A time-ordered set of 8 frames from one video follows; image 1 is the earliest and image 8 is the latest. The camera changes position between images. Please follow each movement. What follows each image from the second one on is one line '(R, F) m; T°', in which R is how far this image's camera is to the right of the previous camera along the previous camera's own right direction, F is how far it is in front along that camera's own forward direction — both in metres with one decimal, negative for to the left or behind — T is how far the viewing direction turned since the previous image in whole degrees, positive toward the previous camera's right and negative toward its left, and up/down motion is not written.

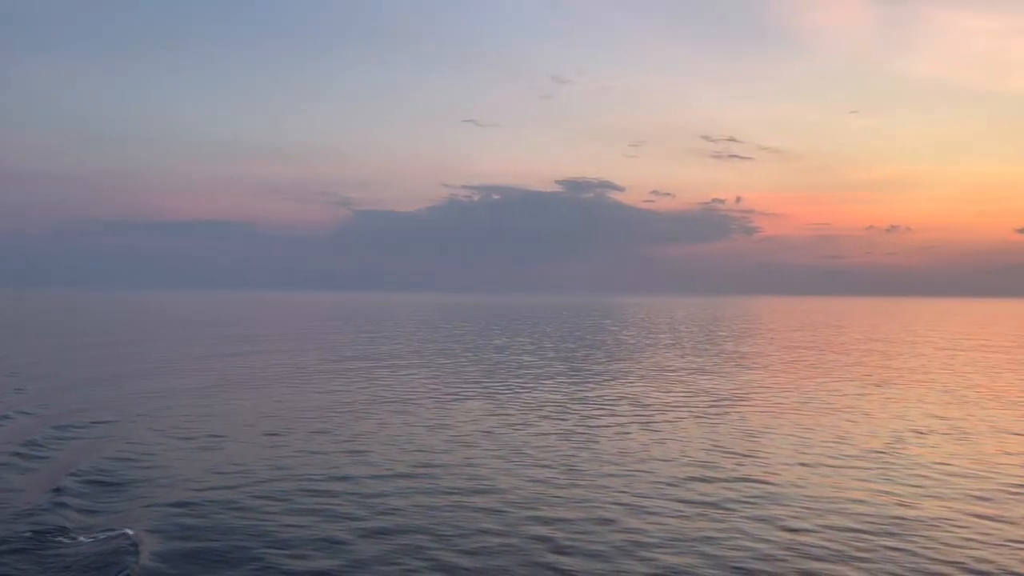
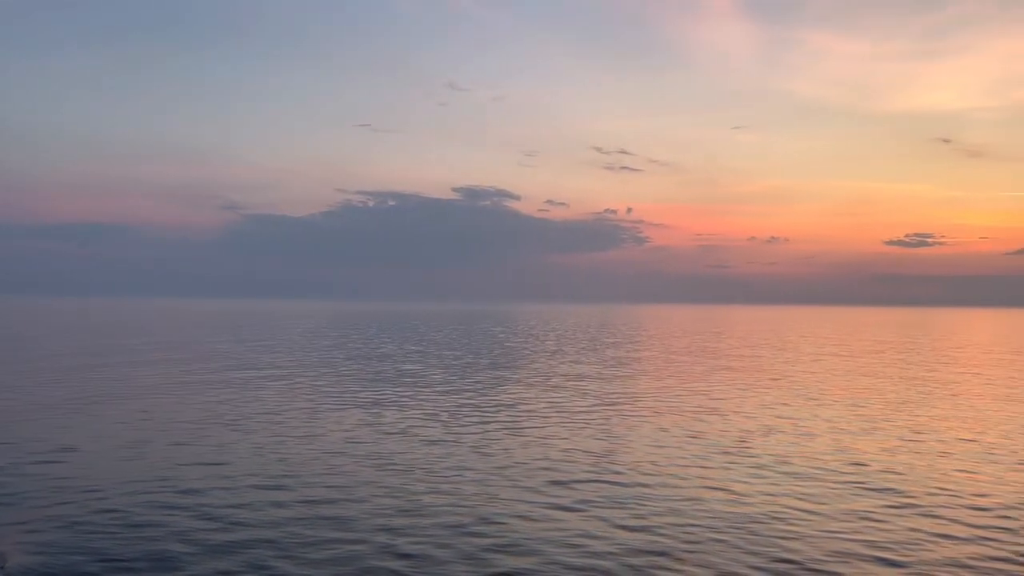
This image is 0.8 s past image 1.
(+0.9, -0.1) m; +7°
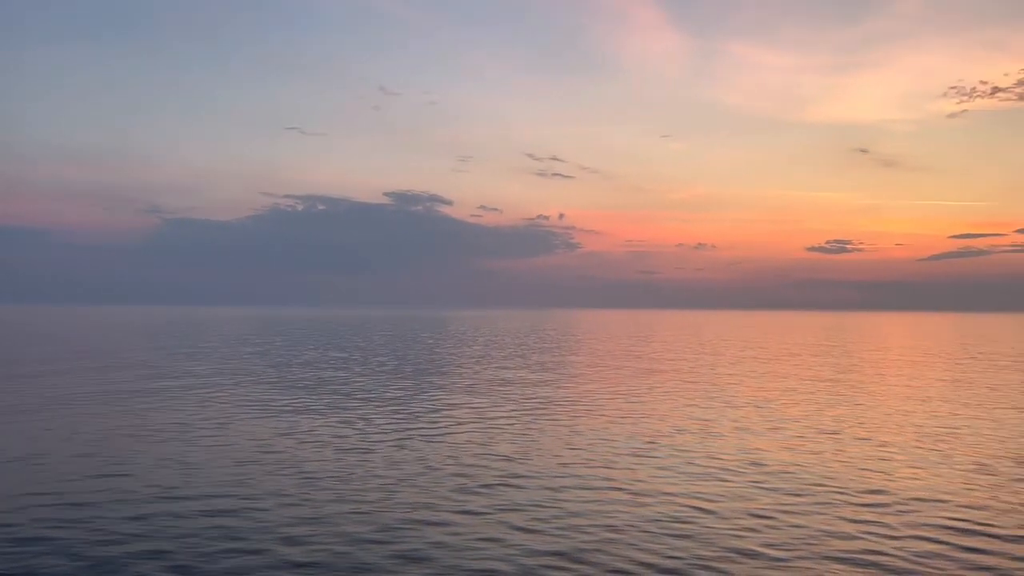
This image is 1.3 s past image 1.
(+0.5, 0.0) m; +5°
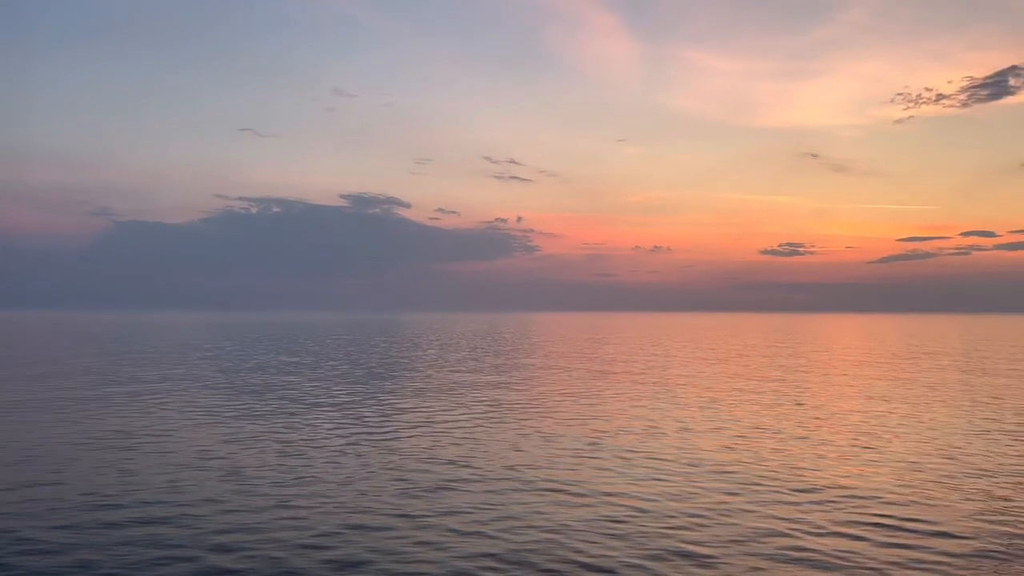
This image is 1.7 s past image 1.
(-4.7, -3.0) m; -13°
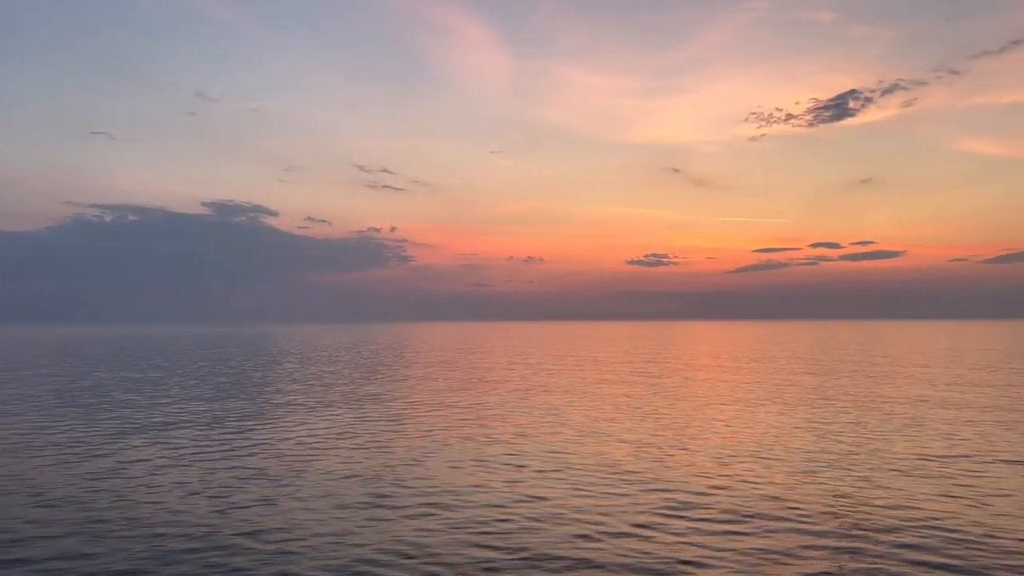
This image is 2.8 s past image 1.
(+1.3, 0.0) m; +9°
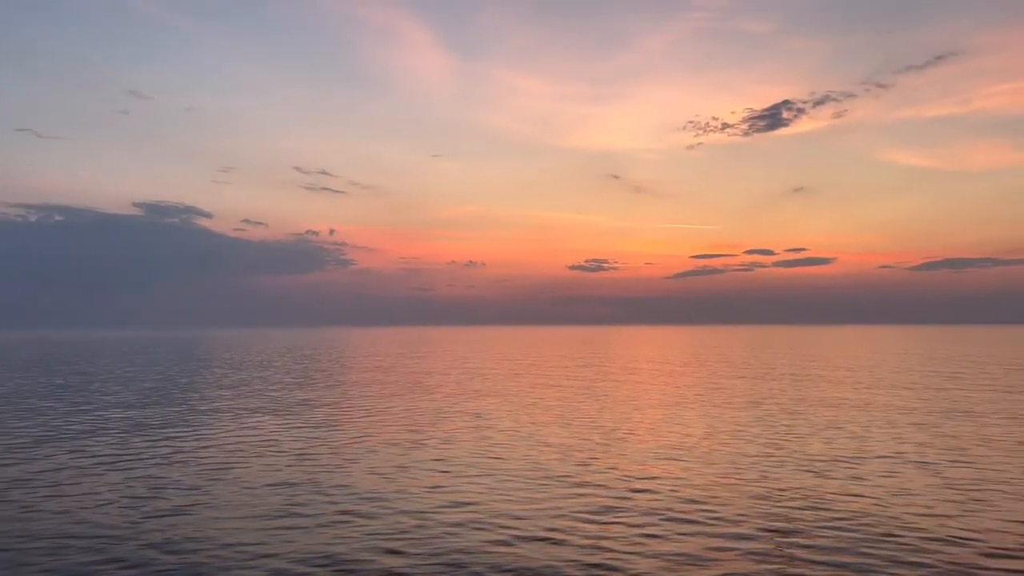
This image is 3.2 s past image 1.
(+7.8, -0.5) m; -8°
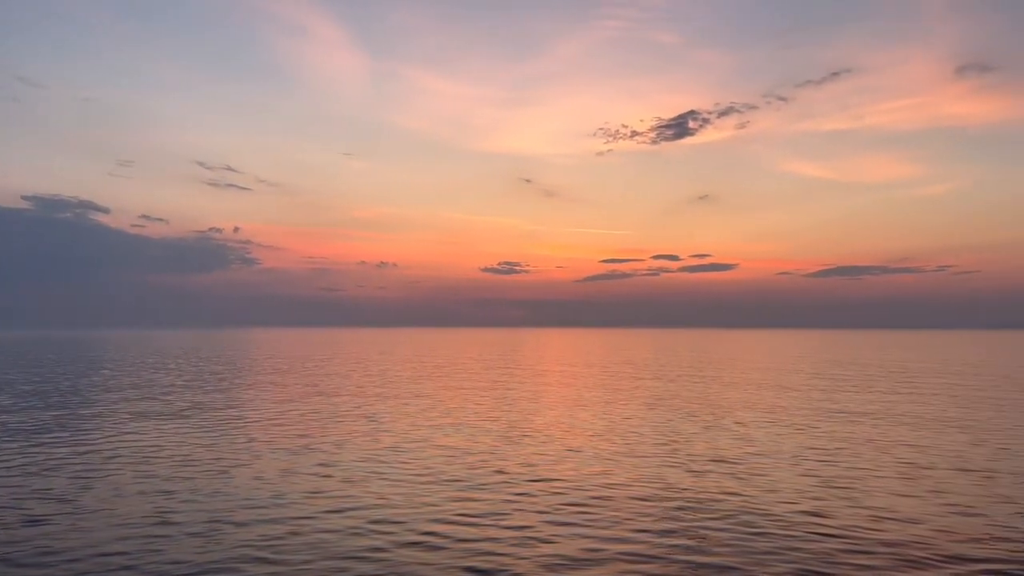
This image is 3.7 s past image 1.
(+0.3, 0.0) m; +6°
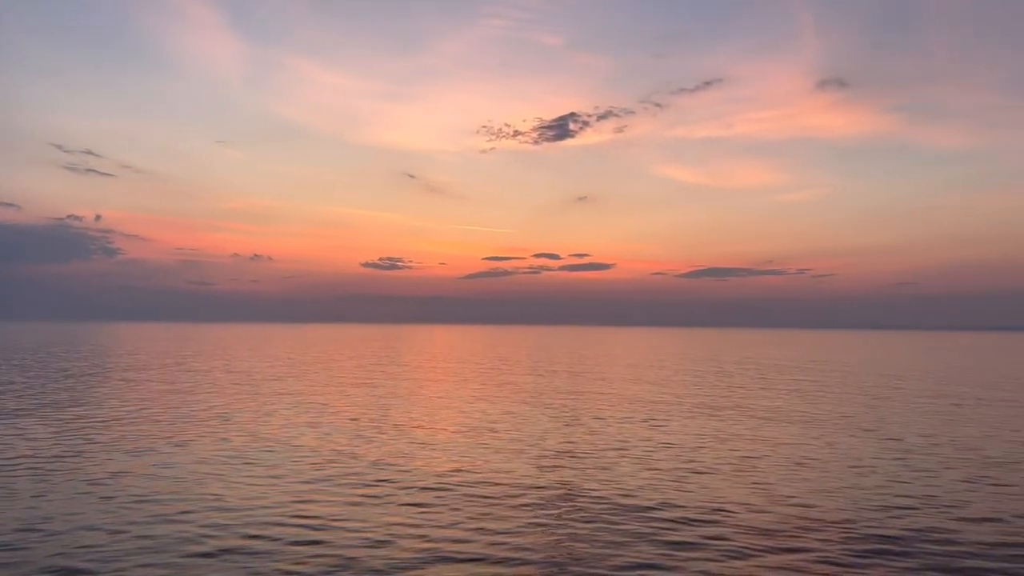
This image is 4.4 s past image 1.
(+0.2, 0.0) m; +8°
